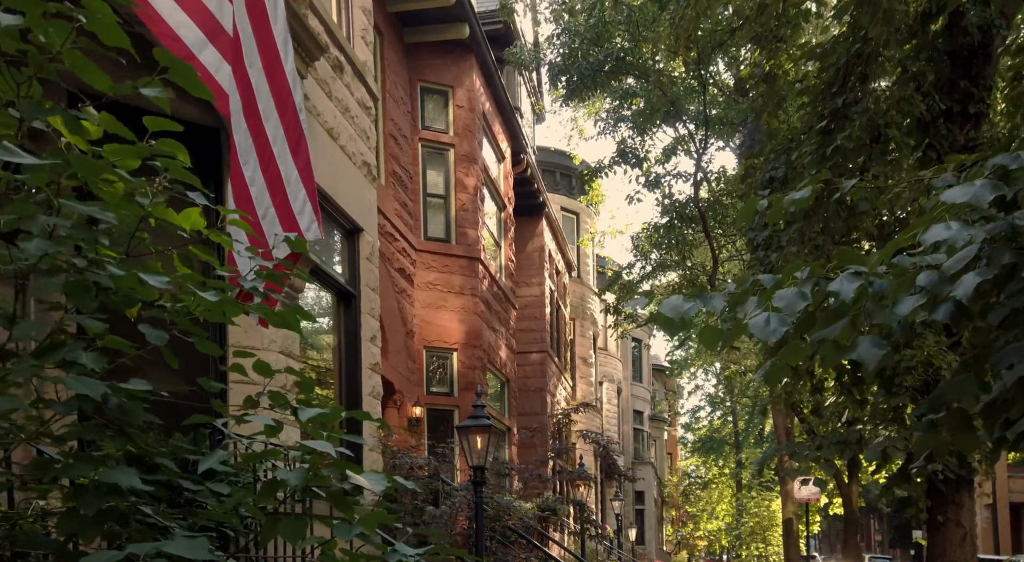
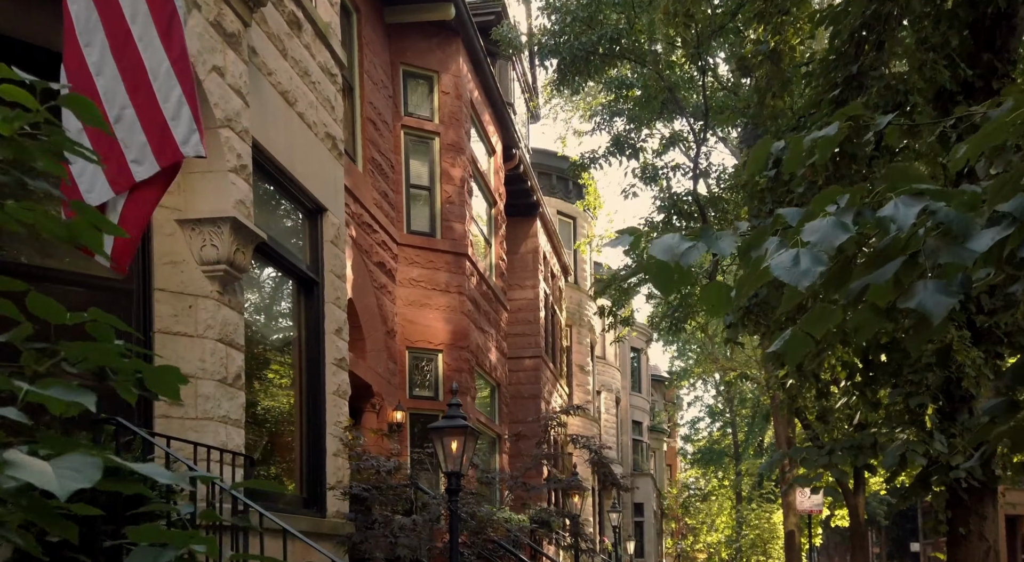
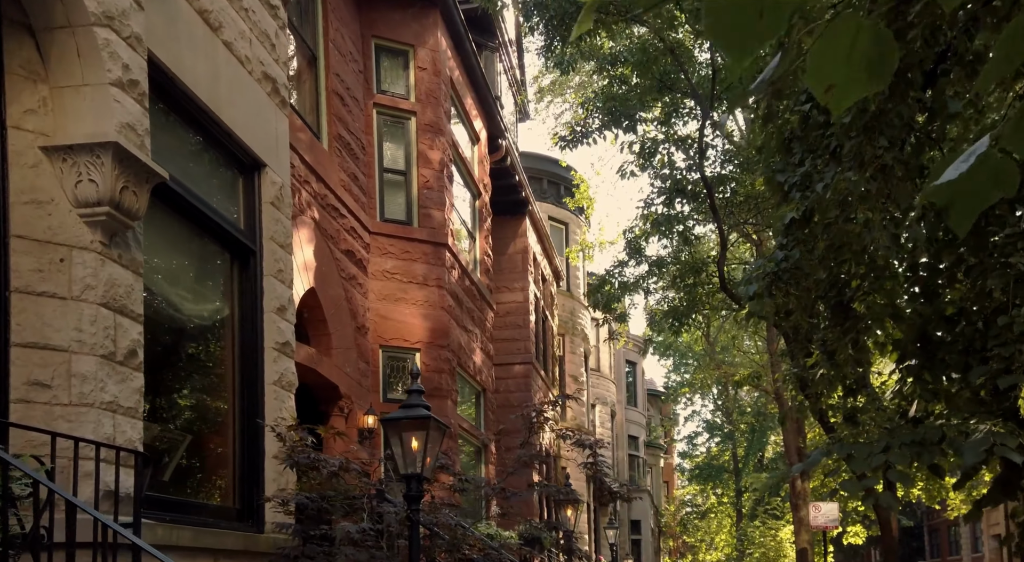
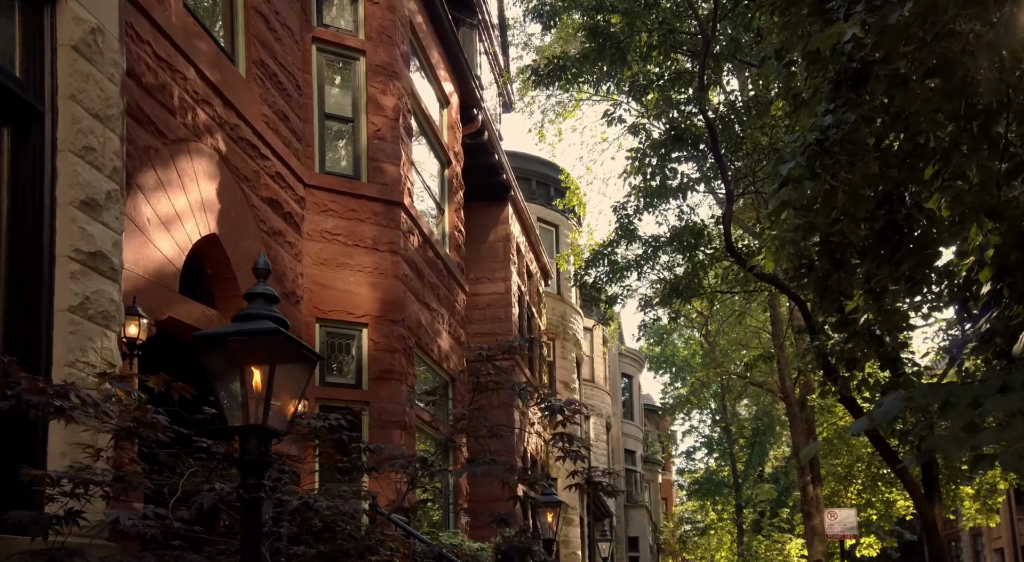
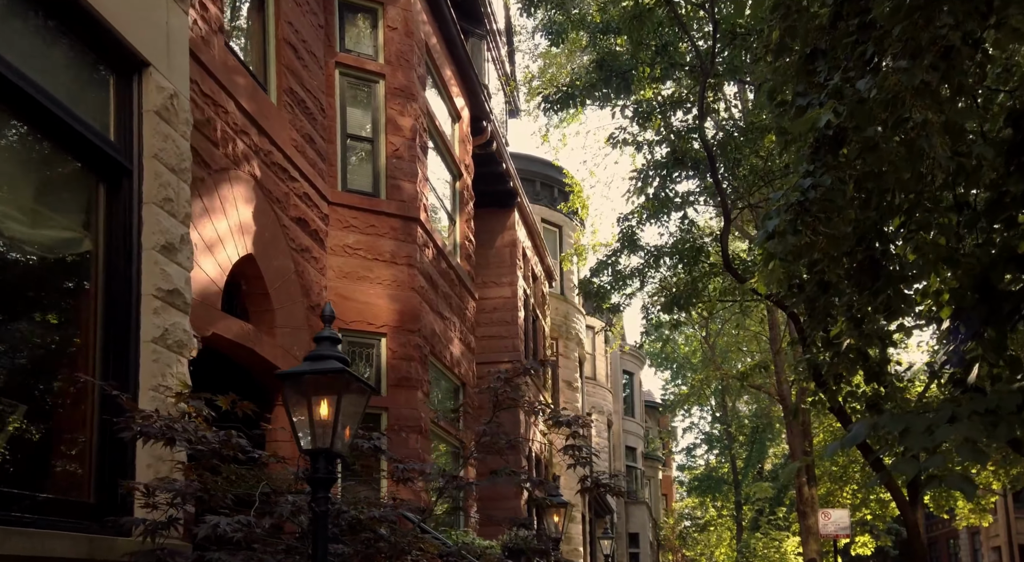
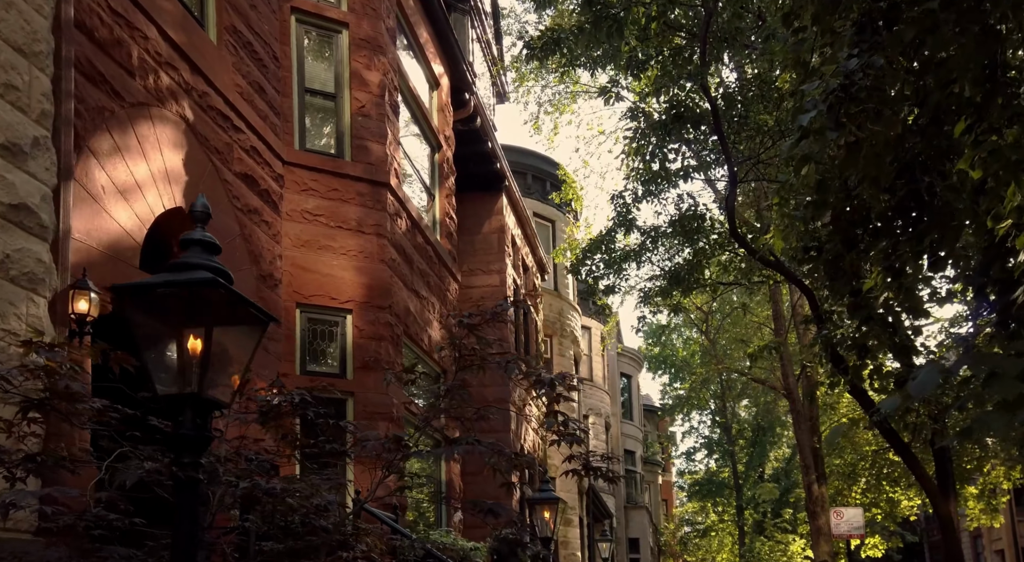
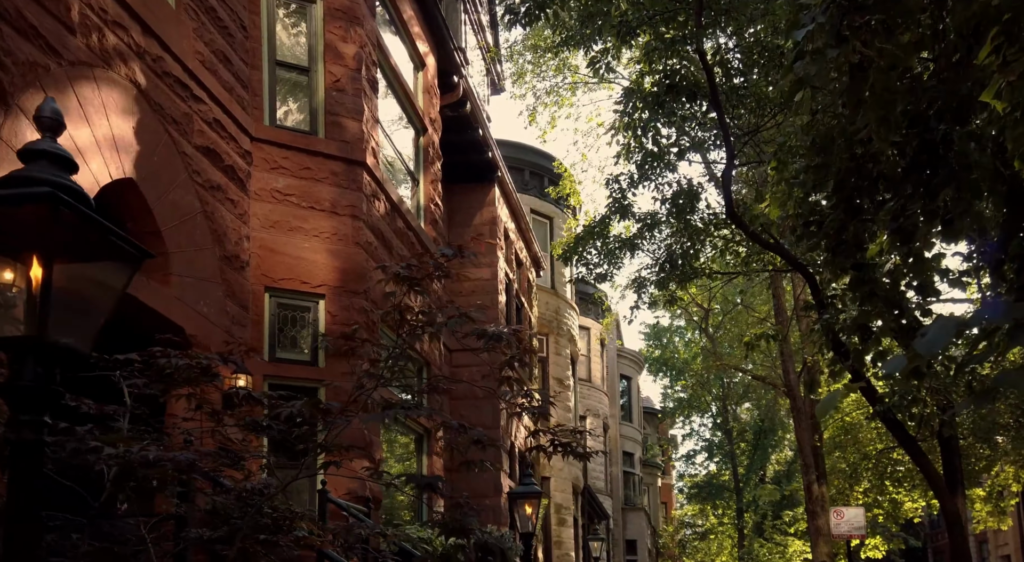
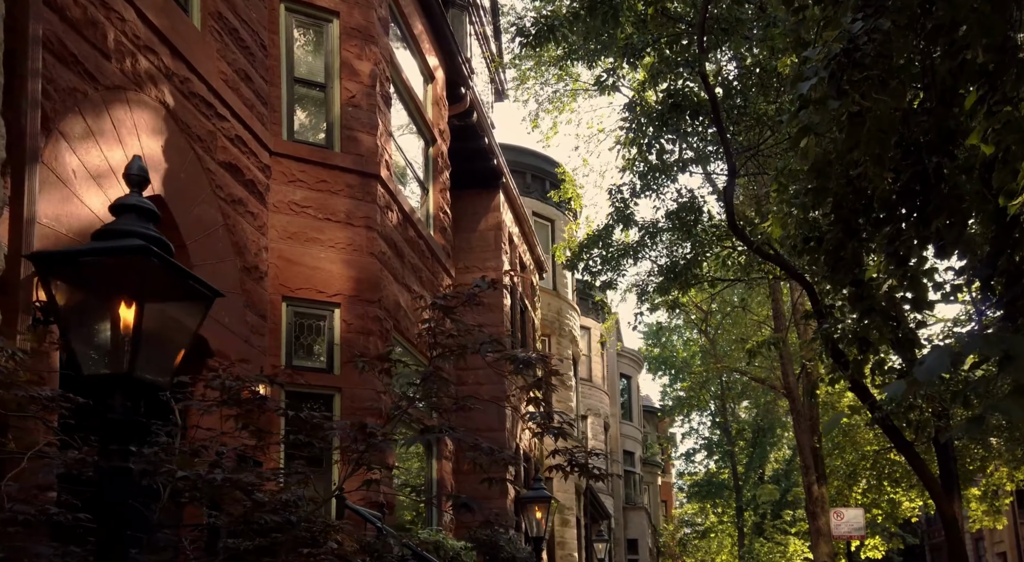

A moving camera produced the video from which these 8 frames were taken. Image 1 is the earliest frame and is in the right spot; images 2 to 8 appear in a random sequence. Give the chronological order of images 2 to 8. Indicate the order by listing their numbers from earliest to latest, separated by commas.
2, 3, 5, 4, 6, 8, 7
